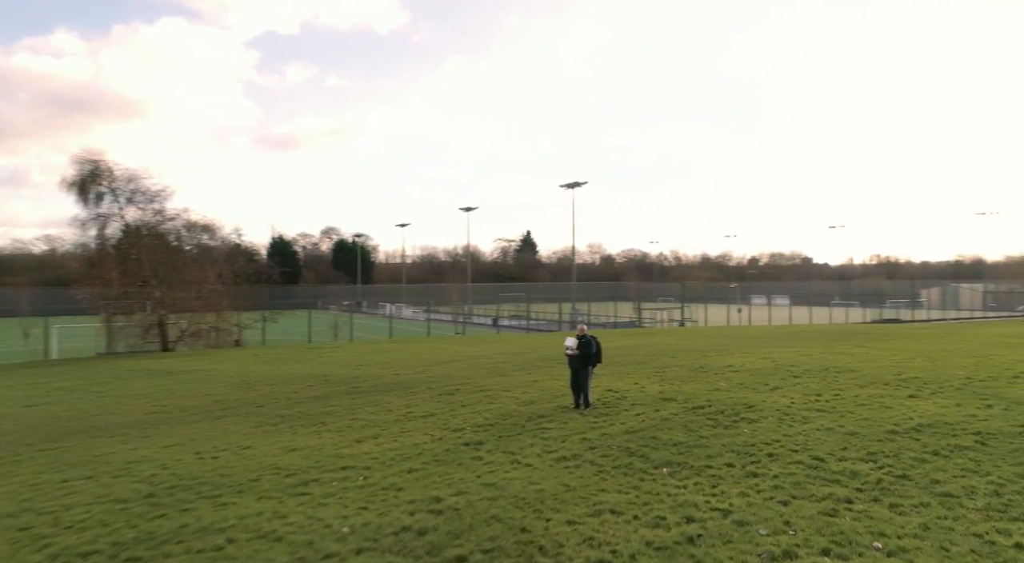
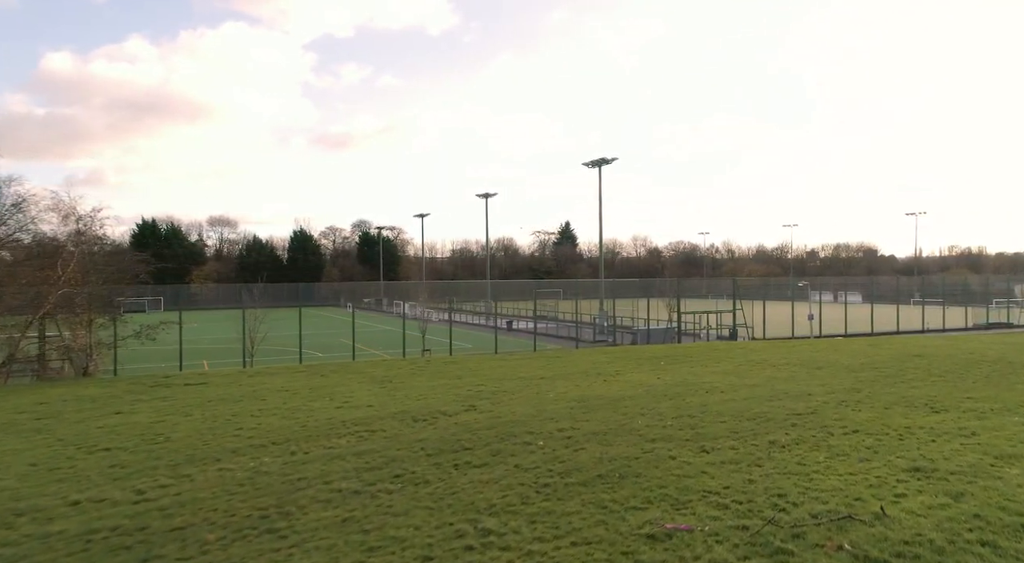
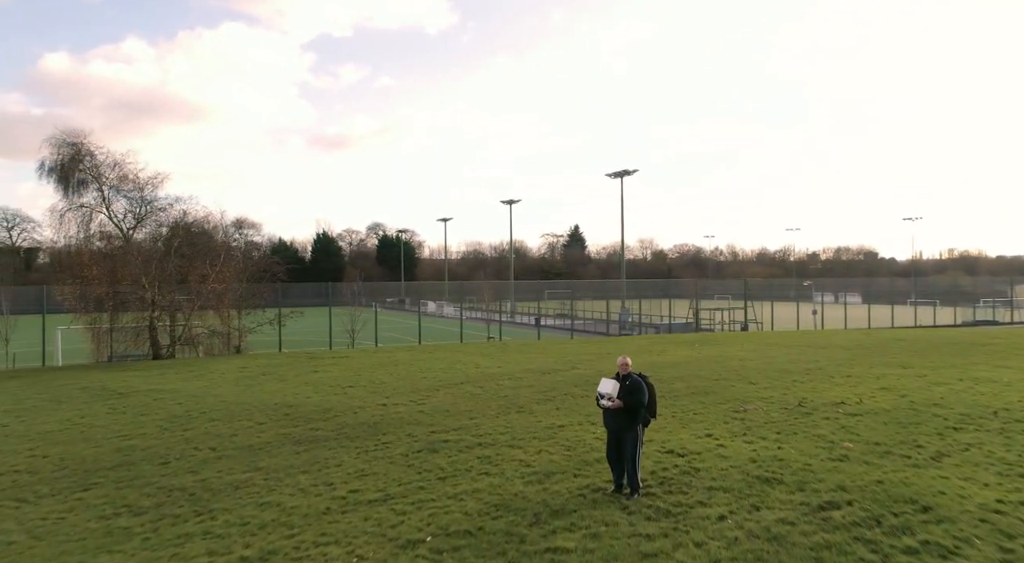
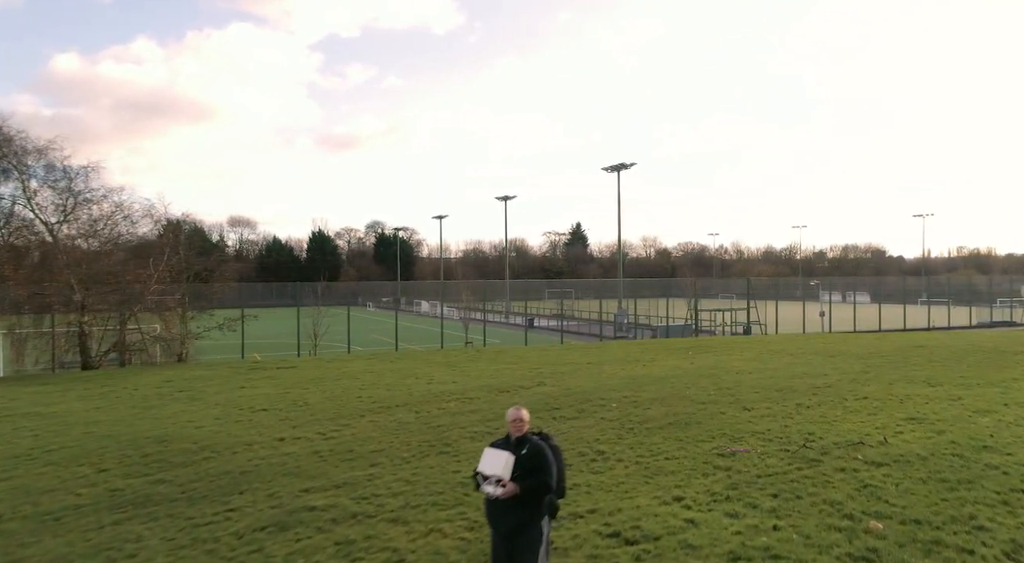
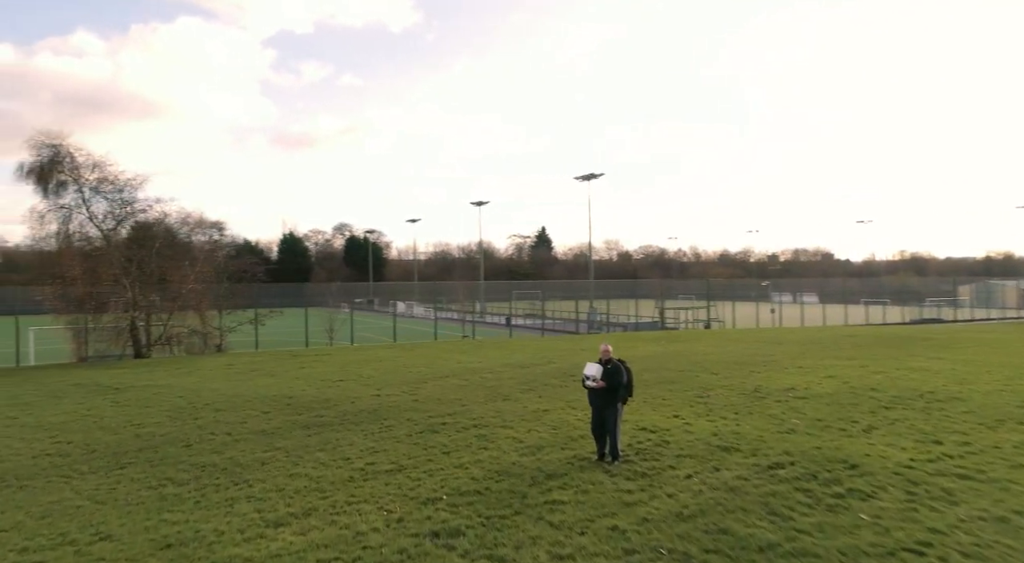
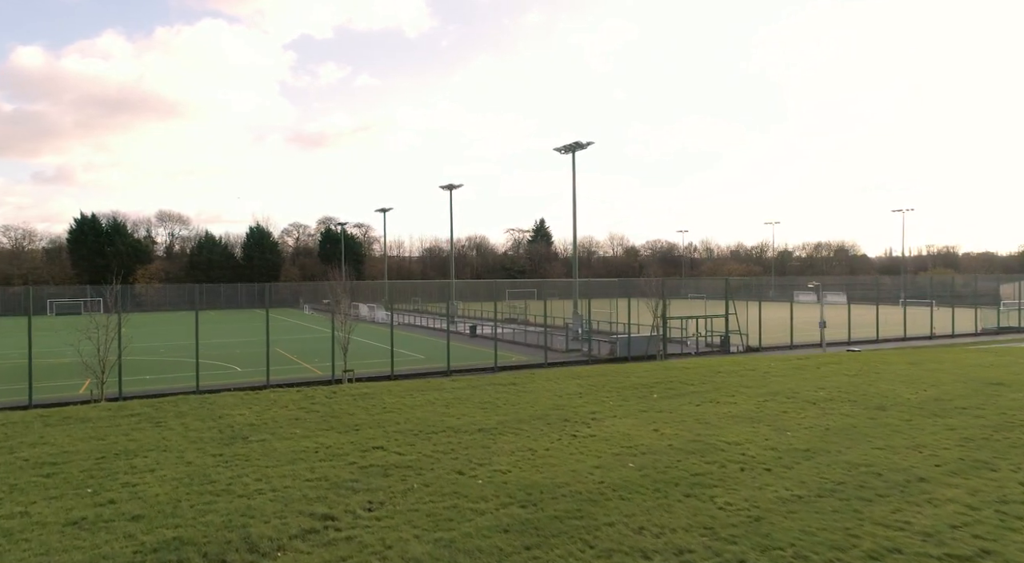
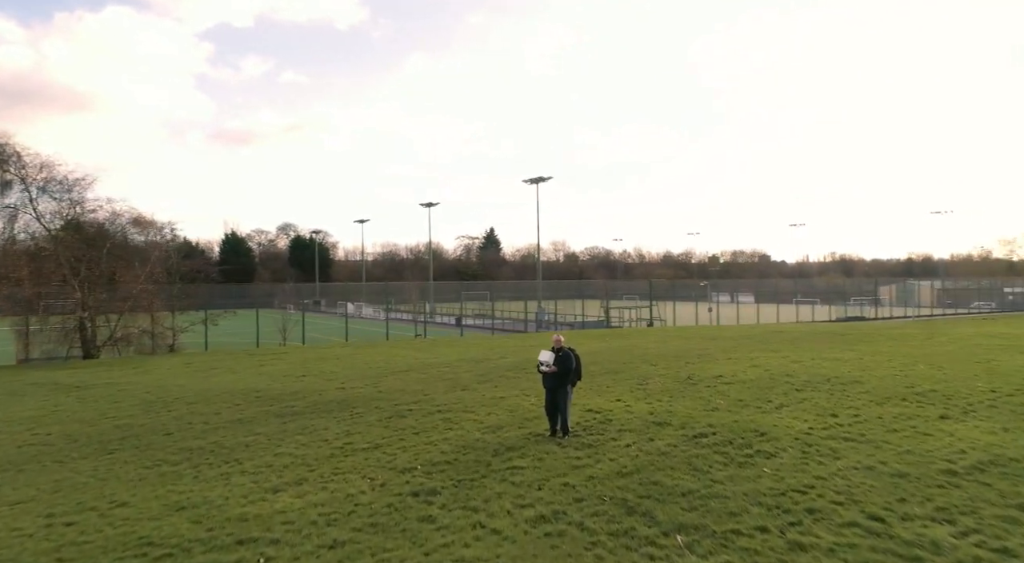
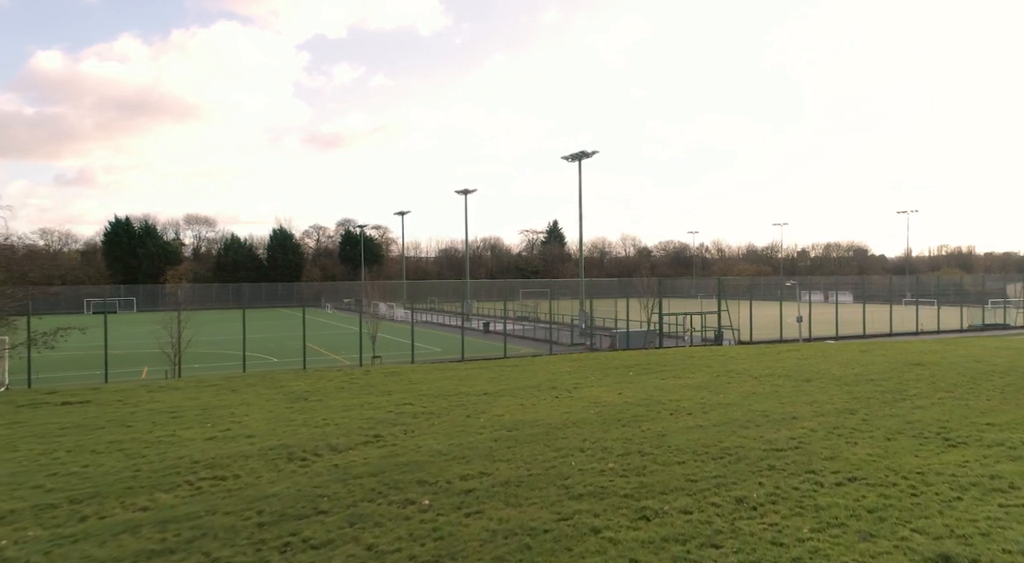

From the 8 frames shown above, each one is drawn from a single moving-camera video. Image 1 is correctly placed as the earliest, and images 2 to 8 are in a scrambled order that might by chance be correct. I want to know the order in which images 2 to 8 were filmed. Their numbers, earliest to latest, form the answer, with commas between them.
7, 5, 3, 4, 2, 8, 6
